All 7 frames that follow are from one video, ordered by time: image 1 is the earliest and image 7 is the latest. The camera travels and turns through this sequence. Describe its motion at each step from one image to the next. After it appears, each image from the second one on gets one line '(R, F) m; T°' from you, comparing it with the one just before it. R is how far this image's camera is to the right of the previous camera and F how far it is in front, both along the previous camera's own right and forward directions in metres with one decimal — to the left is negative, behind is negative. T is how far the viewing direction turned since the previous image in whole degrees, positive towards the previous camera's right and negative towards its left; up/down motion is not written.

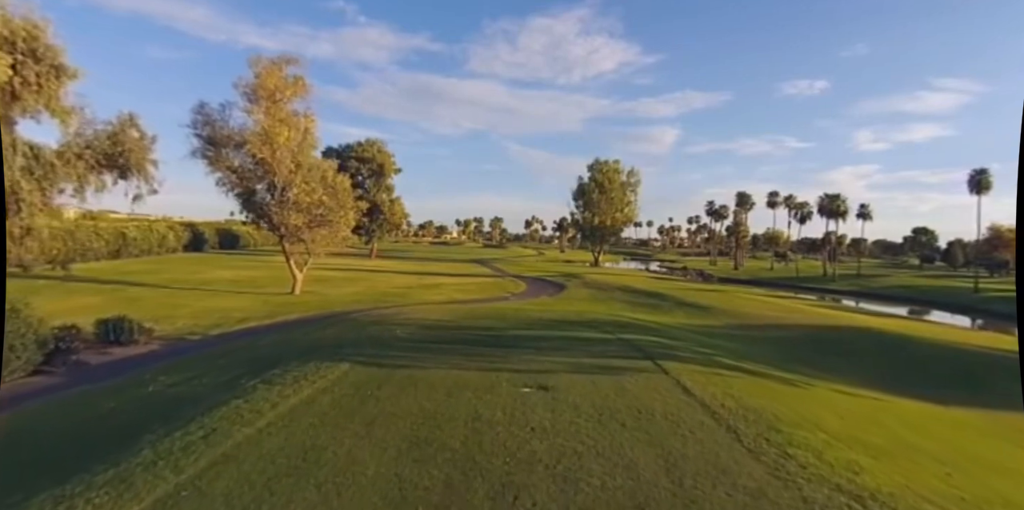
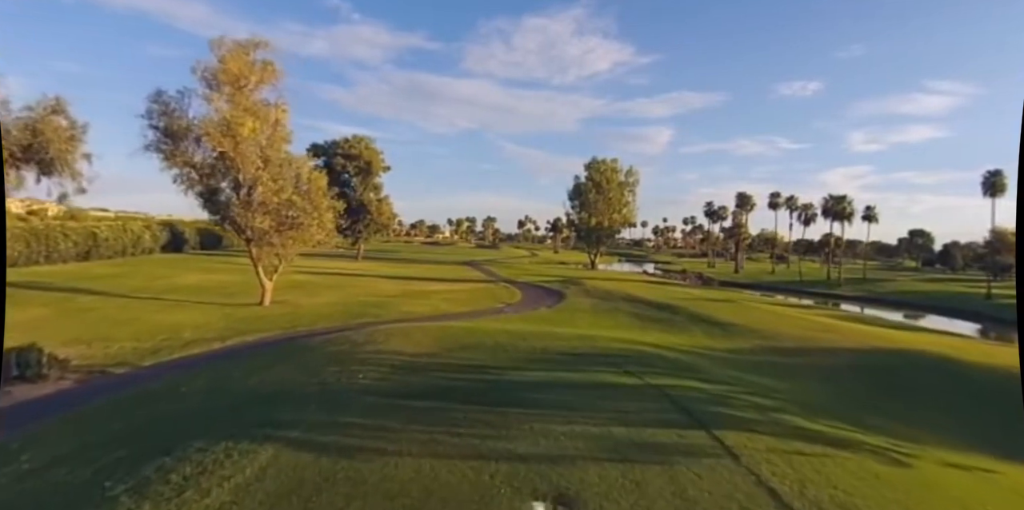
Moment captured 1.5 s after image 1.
(-0.1, +1.2) m; +1°
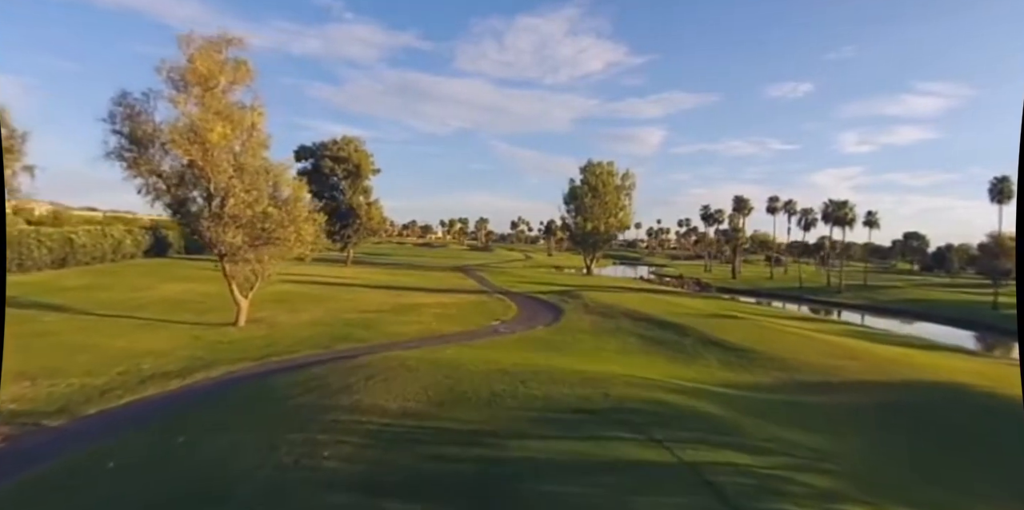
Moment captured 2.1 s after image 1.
(-0.1, +0.8) m; +1°
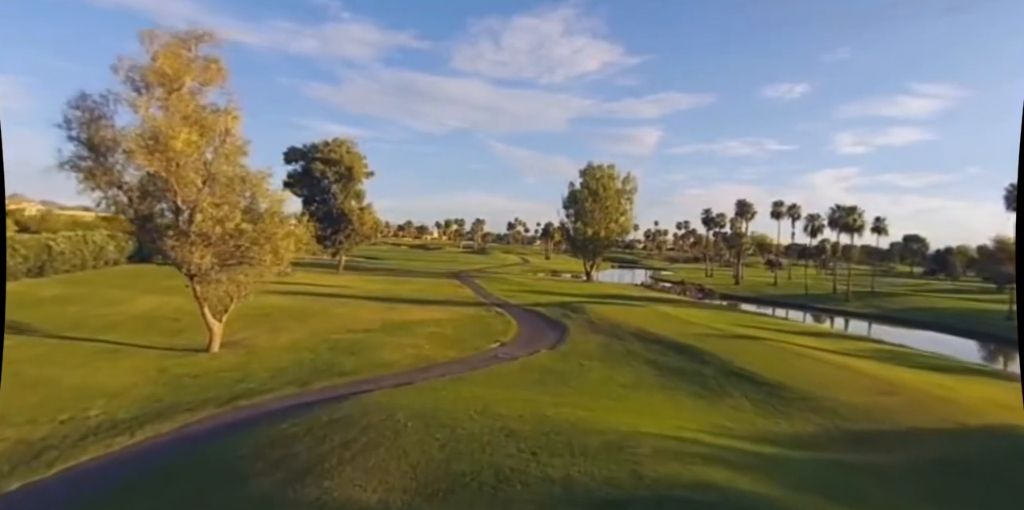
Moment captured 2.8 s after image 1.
(-0.1, +0.9) m; 0°
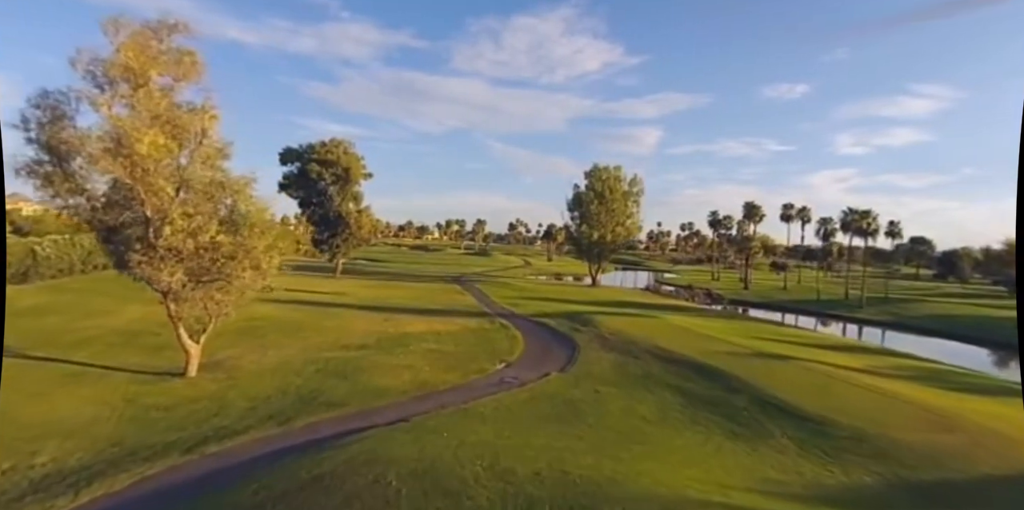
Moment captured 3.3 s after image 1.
(-0.1, +0.8) m; 0°
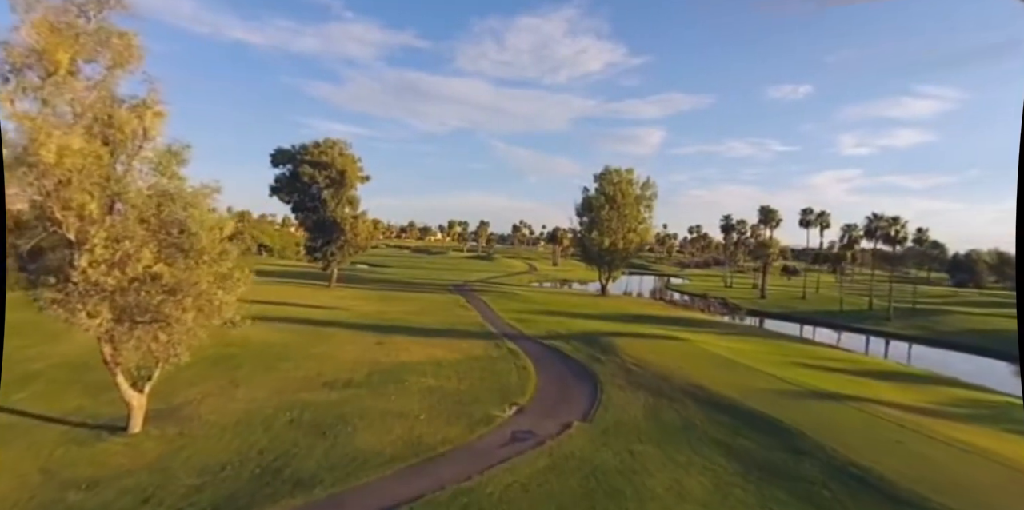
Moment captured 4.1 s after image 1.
(-0.1, -0.8) m; 0°
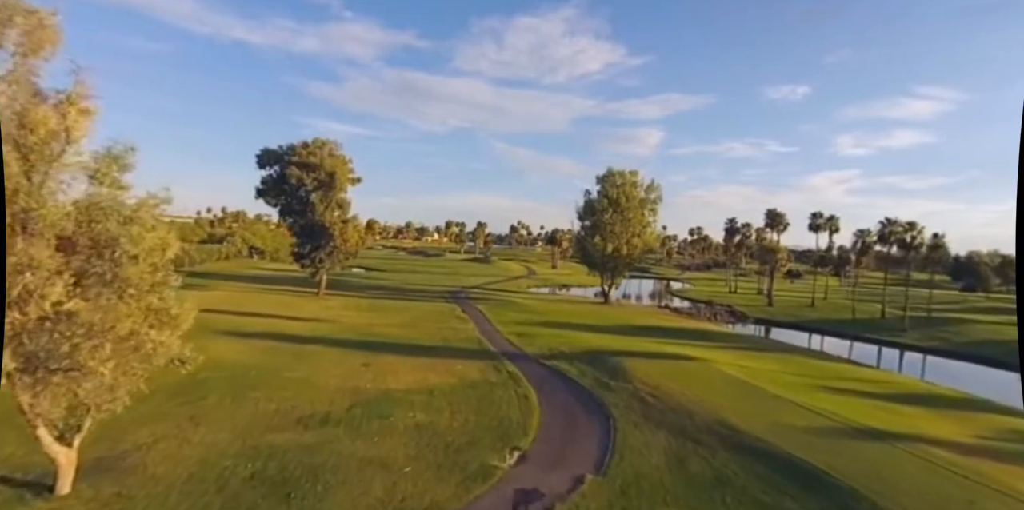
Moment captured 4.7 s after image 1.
(+0.3, -1.6) m; 0°
